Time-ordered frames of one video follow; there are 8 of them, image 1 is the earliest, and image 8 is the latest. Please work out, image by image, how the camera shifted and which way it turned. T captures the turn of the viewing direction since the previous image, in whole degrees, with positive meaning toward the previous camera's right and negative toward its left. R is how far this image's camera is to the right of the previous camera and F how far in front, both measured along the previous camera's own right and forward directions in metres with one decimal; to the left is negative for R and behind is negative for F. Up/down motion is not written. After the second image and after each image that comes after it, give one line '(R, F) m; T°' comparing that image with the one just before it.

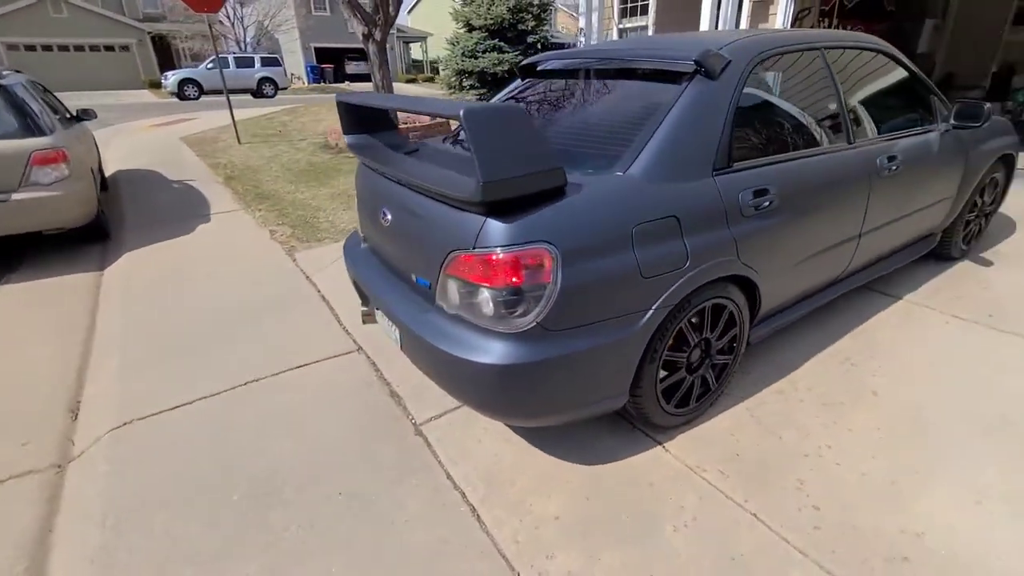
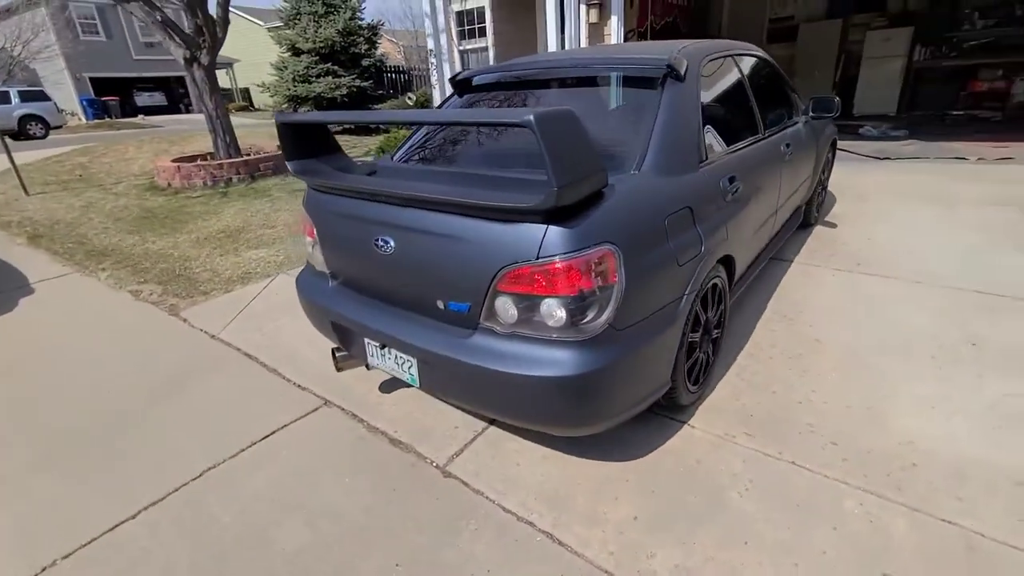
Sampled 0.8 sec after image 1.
(-0.6, +0.2) m; +17°
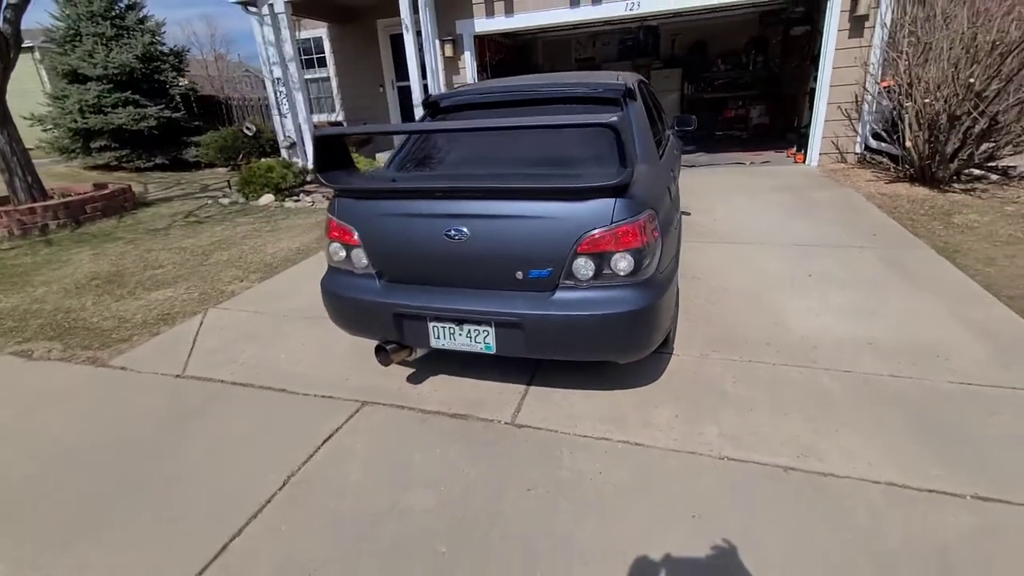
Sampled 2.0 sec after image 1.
(-1.0, -0.2) m; +20°
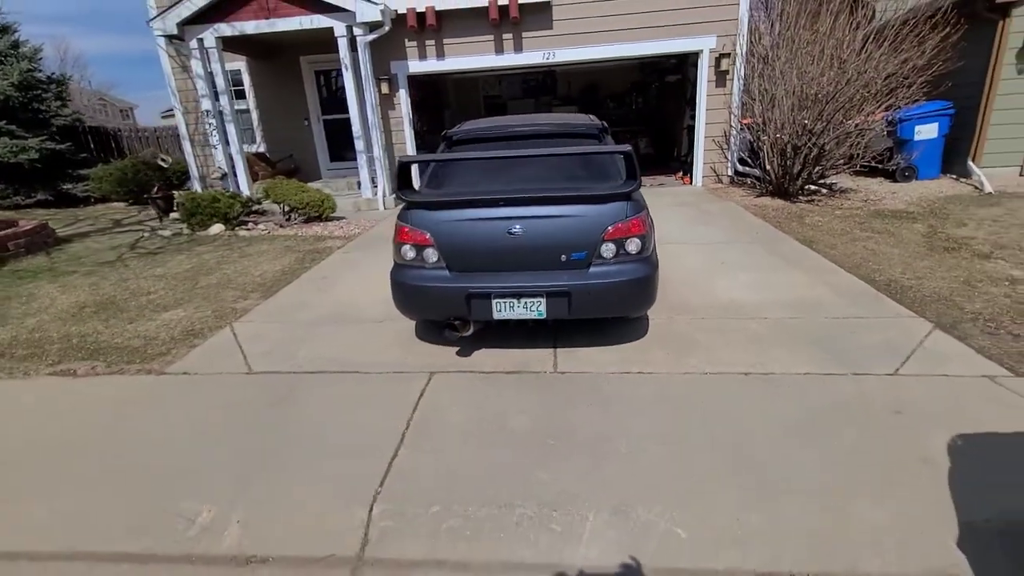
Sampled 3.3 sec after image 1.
(-0.9, -0.7) m; +12°
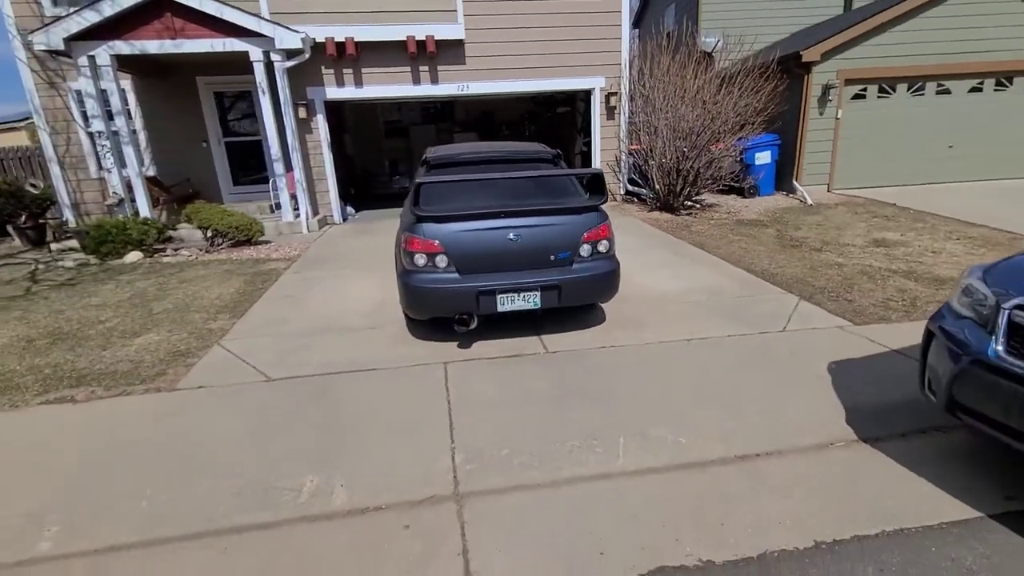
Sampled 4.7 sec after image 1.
(-0.9, -0.5) m; +14°
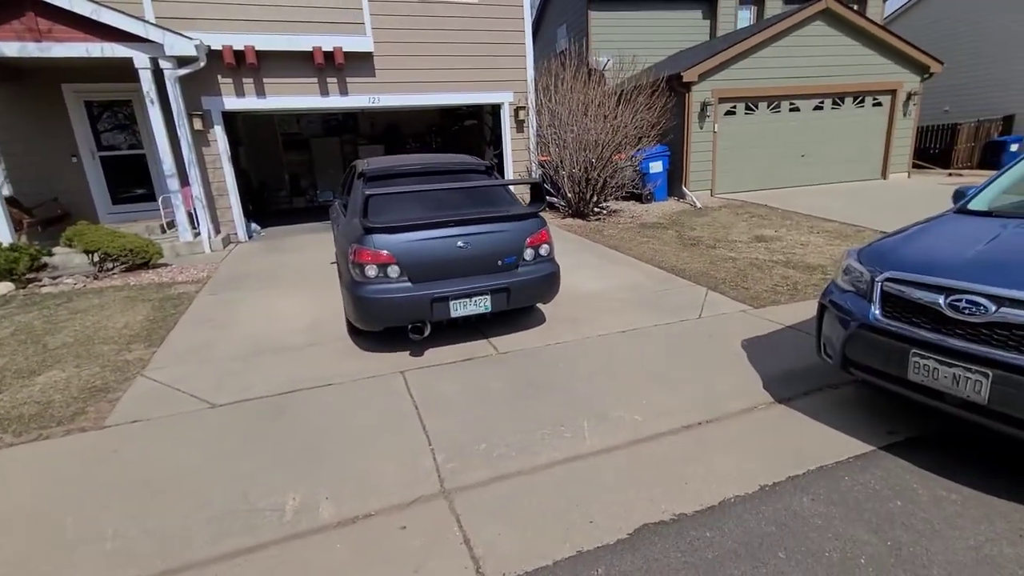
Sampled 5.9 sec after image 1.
(-0.4, -0.1) m; +11°
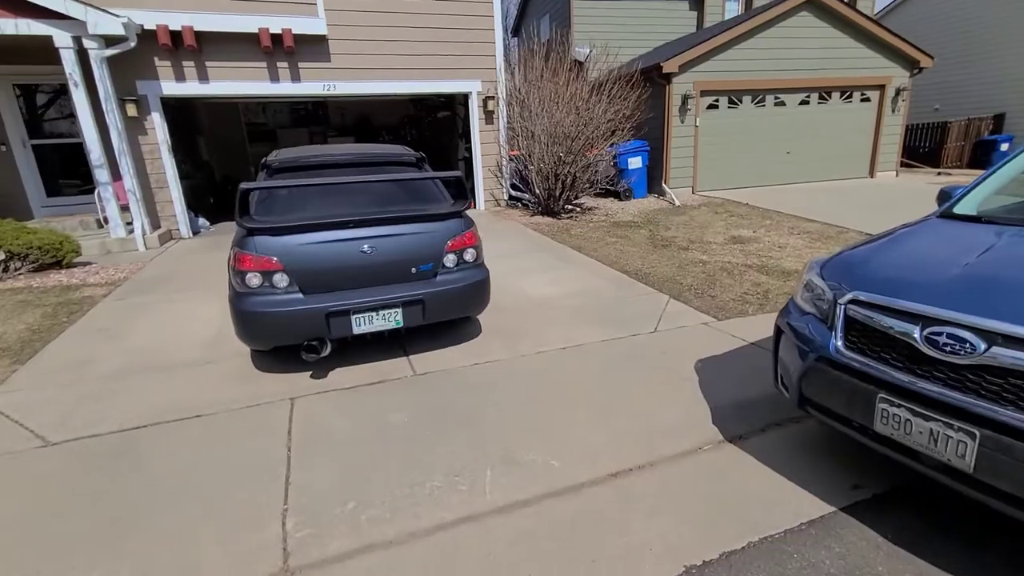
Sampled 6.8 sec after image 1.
(+0.5, +0.6) m; +1°
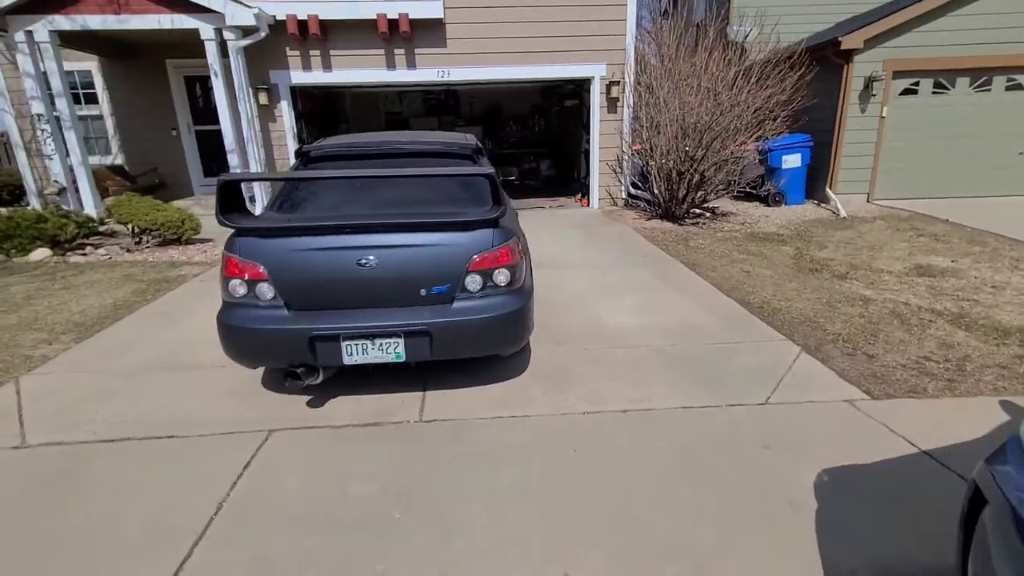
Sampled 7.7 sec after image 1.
(+0.5, +0.9) m; -15°
